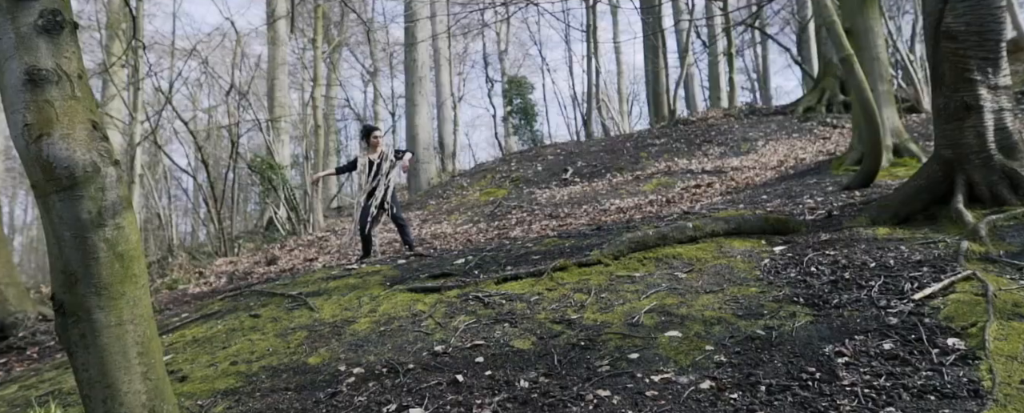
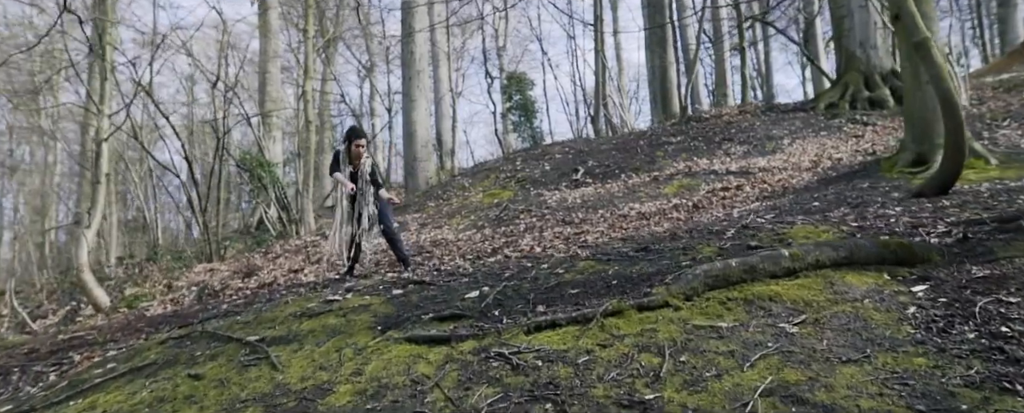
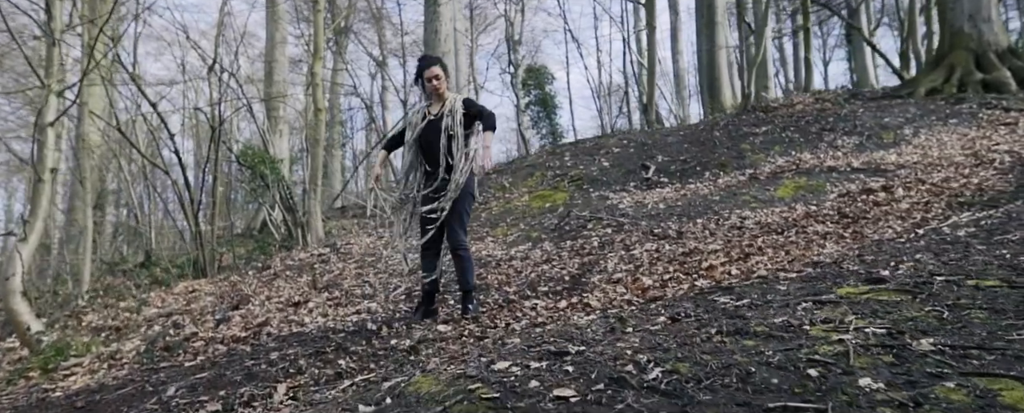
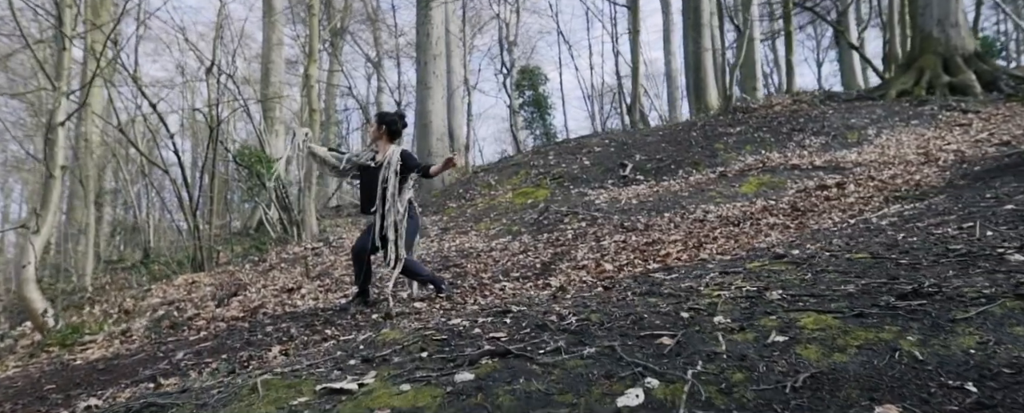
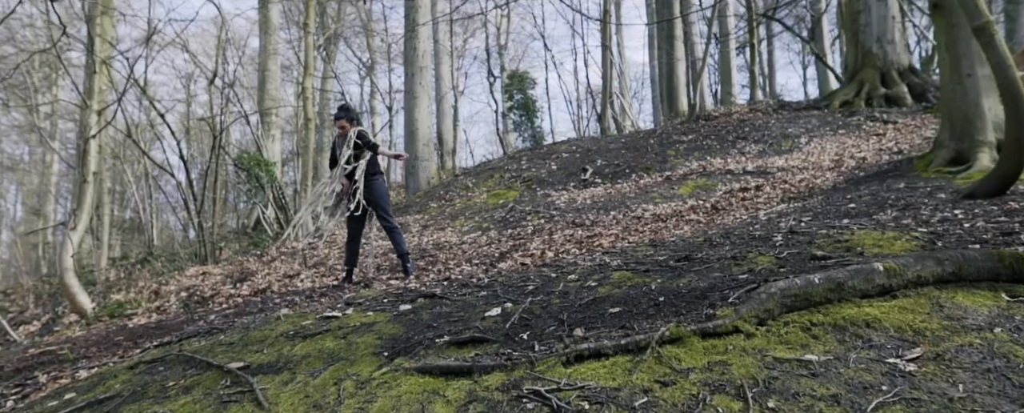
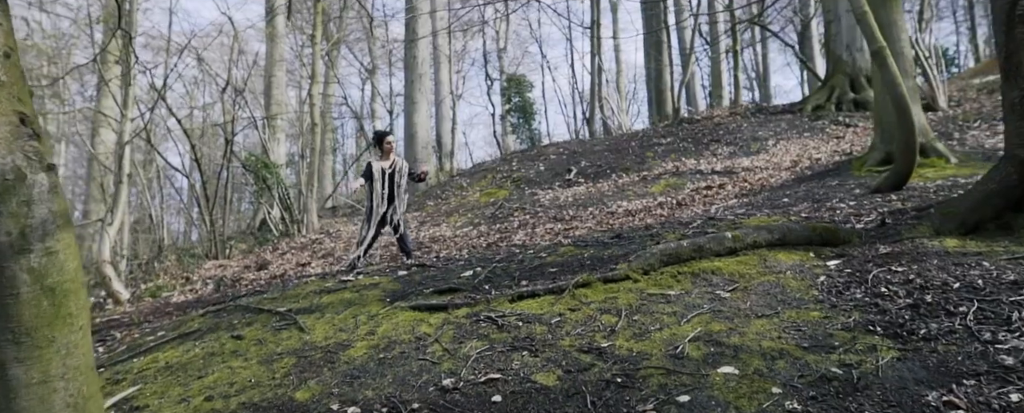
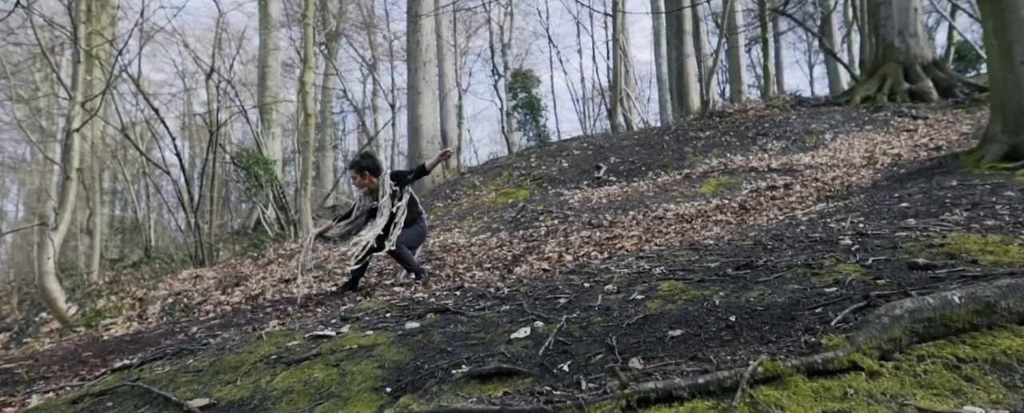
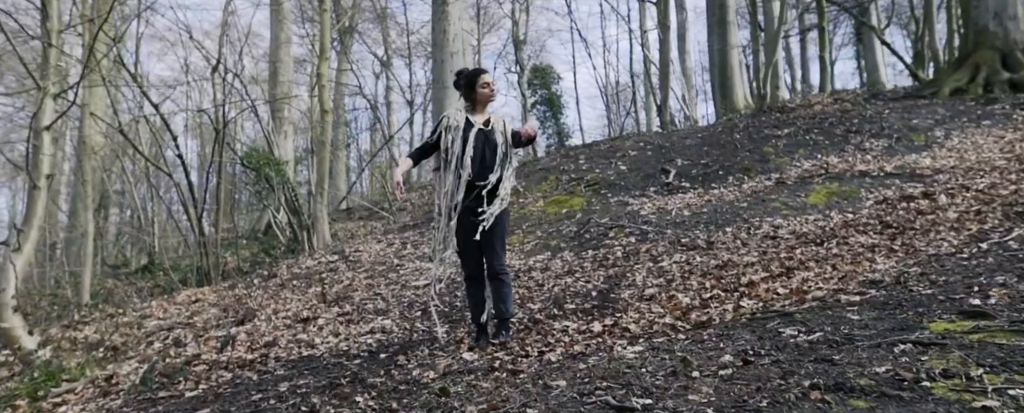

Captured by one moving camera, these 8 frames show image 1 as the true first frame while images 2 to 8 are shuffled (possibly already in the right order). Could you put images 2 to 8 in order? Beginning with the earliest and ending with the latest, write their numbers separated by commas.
6, 2, 5, 7, 4, 3, 8
